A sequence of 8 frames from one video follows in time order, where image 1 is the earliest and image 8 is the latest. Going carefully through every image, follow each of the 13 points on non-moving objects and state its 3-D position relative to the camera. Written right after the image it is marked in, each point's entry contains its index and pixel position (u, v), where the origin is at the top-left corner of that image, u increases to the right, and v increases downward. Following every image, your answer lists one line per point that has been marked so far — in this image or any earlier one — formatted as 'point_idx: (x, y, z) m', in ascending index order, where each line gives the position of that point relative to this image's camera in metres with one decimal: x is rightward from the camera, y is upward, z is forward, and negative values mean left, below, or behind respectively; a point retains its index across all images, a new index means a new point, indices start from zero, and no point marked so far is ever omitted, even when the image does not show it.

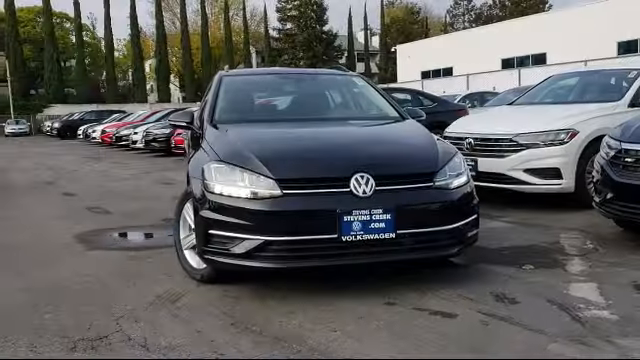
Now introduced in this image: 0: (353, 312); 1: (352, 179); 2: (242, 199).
0: (+0.2, -0.9, +3.8) m
1: (+0.2, 0.0, +4.0) m
2: (-0.5, -0.1, +4.1) m
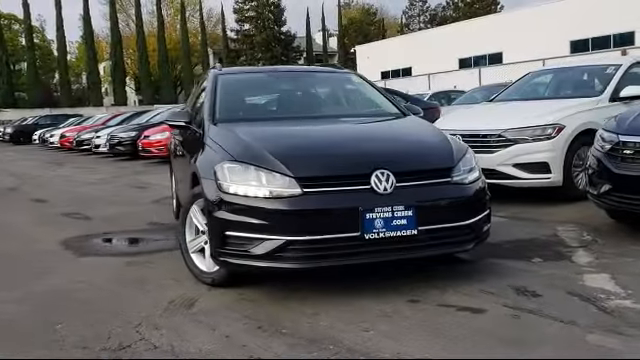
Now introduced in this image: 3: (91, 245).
0: (+0.4, -0.8, +3.8) m
1: (+0.4, 0.0, +3.9) m
2: (-0.4, -0.1, +4.0) m
3: (-2.5, -0.7, +6.5) m
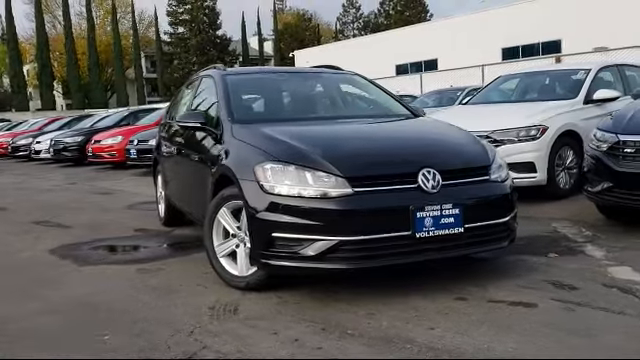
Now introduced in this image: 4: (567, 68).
0: (+0.7, -0.8, +3.8) m
1: (+0.7, 0.0, +4.0) m
2: (-0.1, -0.1, +3.9) m
3: (-2.4, -0.8, +6.1) m
4: (+4.0, +1.8, +9.6) m
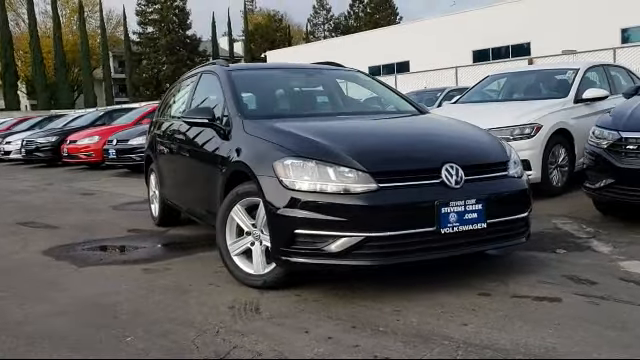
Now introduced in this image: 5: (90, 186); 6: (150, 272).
0: (+0.9, -0.8, +3.8) m
1: (+0.8, +0.1, +3.9) m
2: (+0.1, -0.1, +3.8) m
3: (-2.4, -0.7, +5.9) m
4: (+3.9, +1.8, +9.8) m
5: (-4.9, -0.1, +12.7) m
6: (-1.4, -0.8, +5.0) m
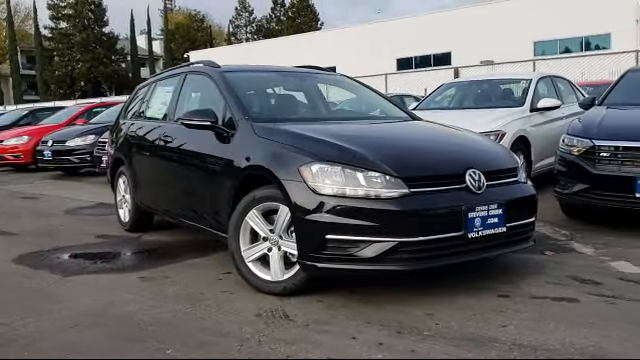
0: (+1.1, -0.8, +3.9) m
1: (+1.0, 0.0, +4.0) m
2: (+0.3, -0.1, +3.8) m
3: (-2.5, -0.8, +5.6) m
4: (+3.2, +1.8, +10.2) m
5: (-5.9, -0.2, +11.9) m
6: (-1.4, -0.8, +4.8) m
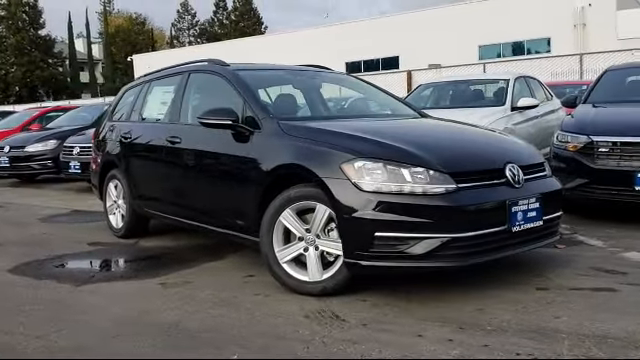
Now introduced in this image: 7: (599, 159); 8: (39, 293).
0: (+1.4, -0.8, +3.9) m
1: (+1.3, +0.1, +4.1) m
2: (+0.6, -0.1, +3.8) m
3: (-2.3, -0.8, +5.3) m
4: (+2.9, +1.8, +10.4) m
5: (-6.3, -0.3, +11.2) m
6: (-1.2, -0.8, +4.6) m
7: (+2.9, +0.2, +6.3) m
8: (-2.2, -0.9, +4.5) m
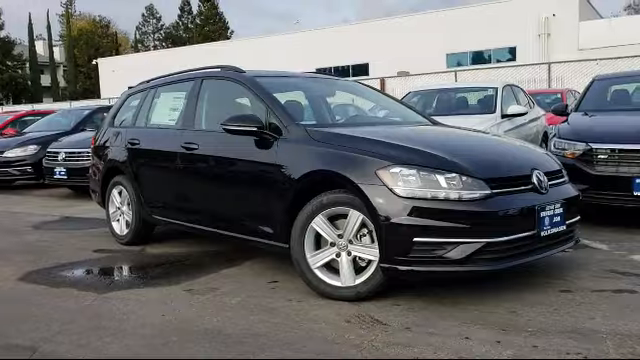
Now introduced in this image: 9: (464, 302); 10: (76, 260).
0: (+1.6, -0.8, +4.0) m
1: (+1.5, 0.0, +4.2) m
2: (+0.8, -0.1, +3.9) m
3: (-2.1, -0.9, +5.2) m
4: (+2.7, +1.7, +10.7) m
5: (-6.5, -0.4, +10.9) m
6: (-1.0, -0.9, +4.5) m
7: (+3.0, +0.2, +6.5) m
8: (-1.9, -0.9, +4.4) m
9: (+1.0, -0.8, +4.0) m
10: (-2.5, -0.8, +6.0) m
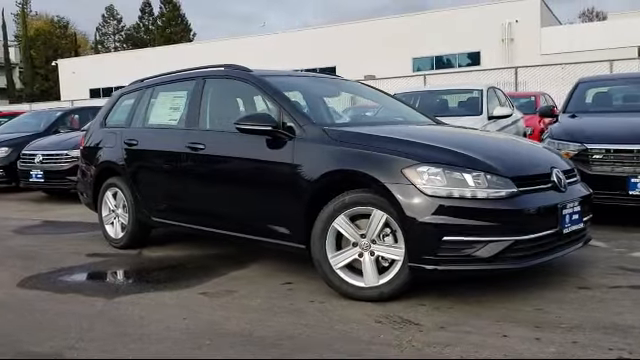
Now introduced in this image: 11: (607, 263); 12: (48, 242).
0: (+1.8, -0.8, +4.1) m
1: (+1.7, 0.0, +4.2) m
2: (+1.0, -0.1, +3.9) m
3: (-2.0, -0.9, +5.0) m
4: (+2.4, +1.7, +10.8) m
5: (-6.8, -0.5, +10.4) m
6: (-0.8, -0.9, +4.4) m
7: (+3.0, +0.2, +6.6) m
8: (-1.8, -0.9, +4.2) m
9: (+1.2, -0.8, +4.0) m
10: (-2.4, -0.8, +5.8) m
11: (+2.4, -0.7, +5.0) m
12: (-3.2, -0.7, +7.0) m
